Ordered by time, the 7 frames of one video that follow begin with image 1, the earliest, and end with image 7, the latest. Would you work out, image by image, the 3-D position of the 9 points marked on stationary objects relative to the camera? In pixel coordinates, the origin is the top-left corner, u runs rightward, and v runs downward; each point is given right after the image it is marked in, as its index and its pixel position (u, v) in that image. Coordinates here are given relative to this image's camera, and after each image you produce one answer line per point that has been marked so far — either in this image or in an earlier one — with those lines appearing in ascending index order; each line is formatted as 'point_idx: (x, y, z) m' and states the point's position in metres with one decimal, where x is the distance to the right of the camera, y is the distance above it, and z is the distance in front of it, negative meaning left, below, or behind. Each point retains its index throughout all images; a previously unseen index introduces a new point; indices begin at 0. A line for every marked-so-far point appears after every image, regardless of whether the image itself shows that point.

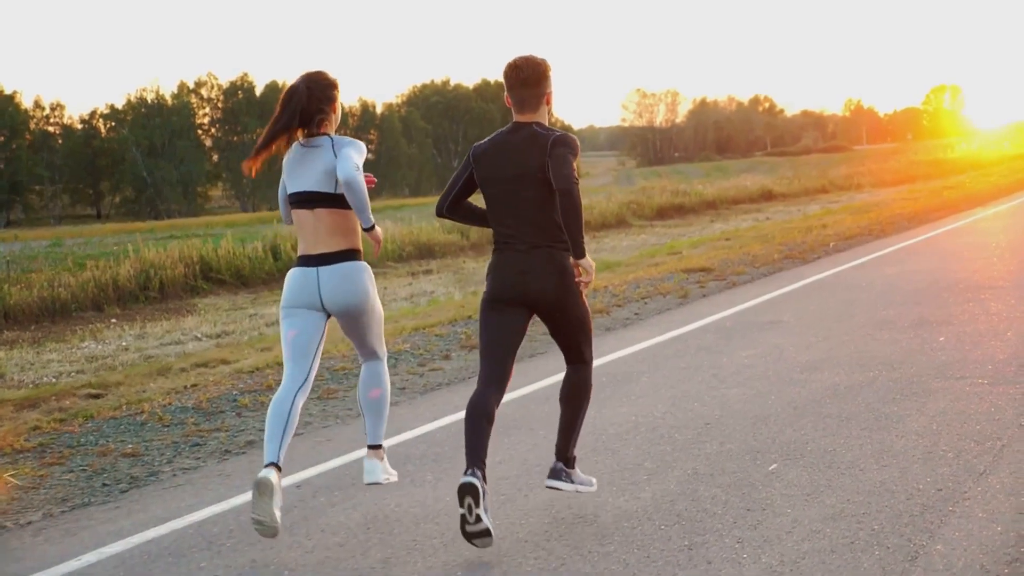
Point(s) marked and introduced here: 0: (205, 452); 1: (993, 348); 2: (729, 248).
0: (-2.0, -1.0, +6.5) m
1: (+4.0, -0.5, +8.4) m
2: (+4.0, +0.7, +18.7) m
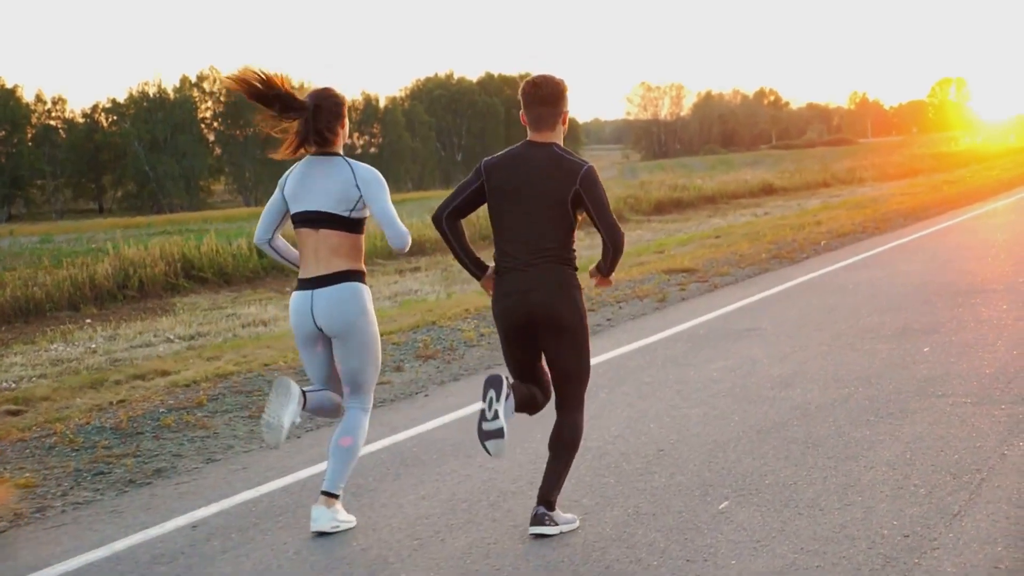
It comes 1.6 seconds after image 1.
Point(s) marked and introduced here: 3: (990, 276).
0: (-2.4, -1.1, +5.9) m
1: (+3.6, -0.6, +7.8) m
2: (+3.7, +0.7, +18.1) m
3: (+5.8, +0.1, +12.3) m
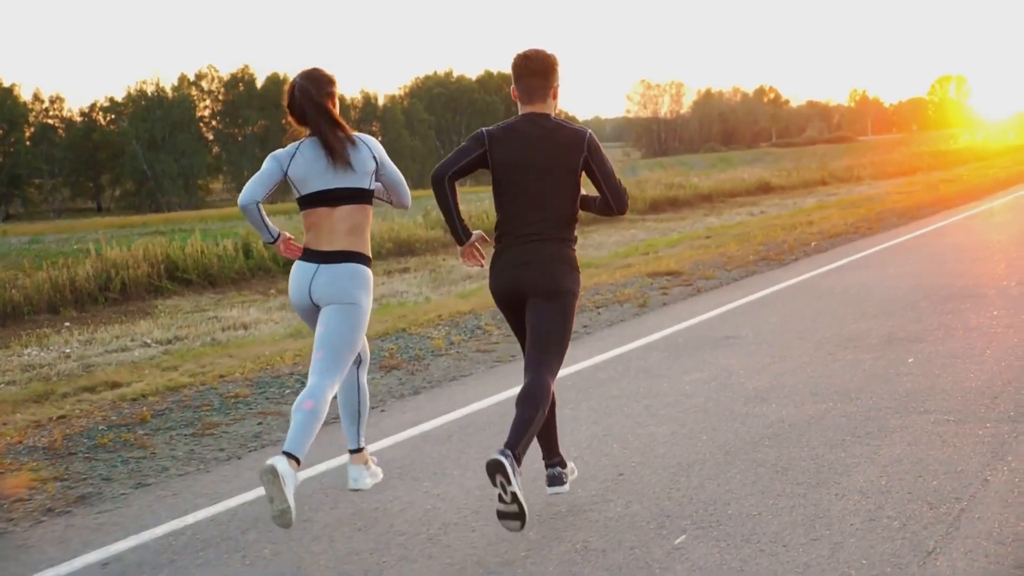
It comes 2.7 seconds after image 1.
0: (-2.6, -1.2, +5.5) m
1: (+3.3, -0.6, +7.3) m
2: (+3.4, +0.7, +17.7) m
3: (+5.5, +0.1, +11.9) m
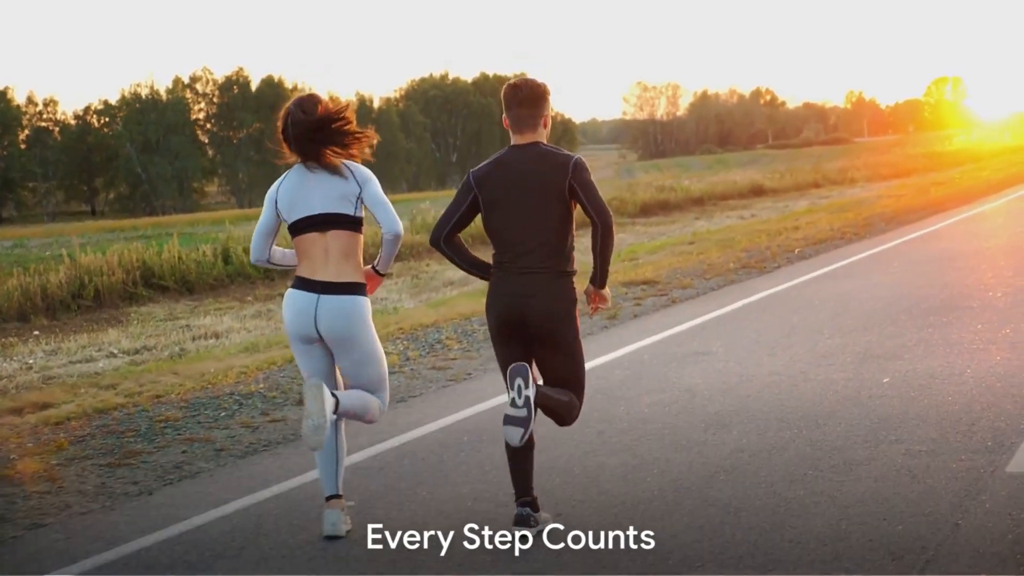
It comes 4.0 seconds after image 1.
0: (-3.0, -1.3, +5.0) m
1: (+2.9, -0.7, +6.9) m
2: (+3.0, +0.6, +17.2) m
3: (+5.1, 0.0, +11.4) m
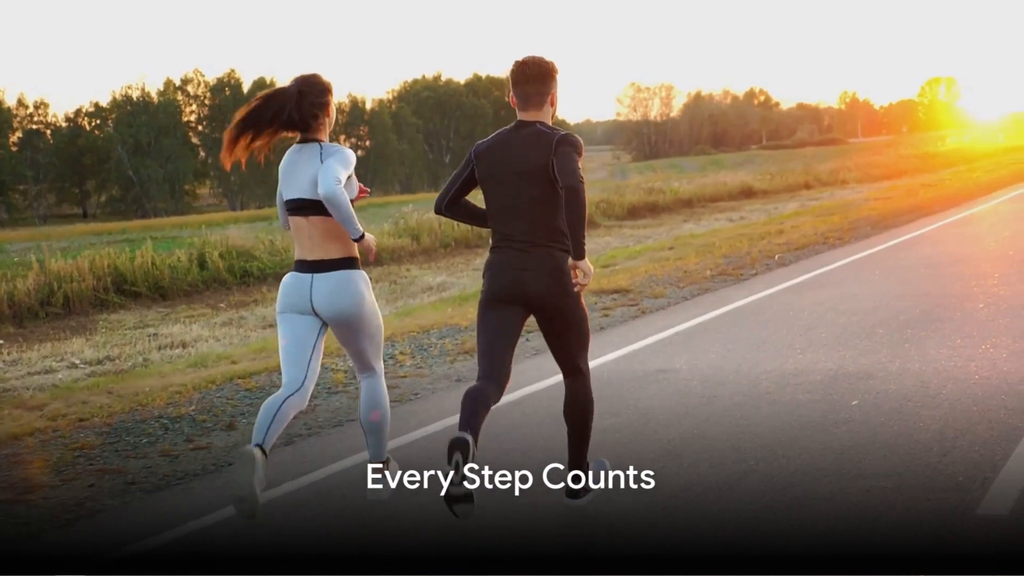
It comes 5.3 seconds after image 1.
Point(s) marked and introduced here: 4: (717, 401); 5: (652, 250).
0: (-3.4, -1.4, +4.4) m
1: (+2.5, -0.8, +6.4) m
2: (+2.5, +0.5, +16.7) m
3: (+4.7, -0.1, +10.9) m
4: (+1.5, -0.8, +7.3) m
5: (+2.7, +0.7, +19.7) m
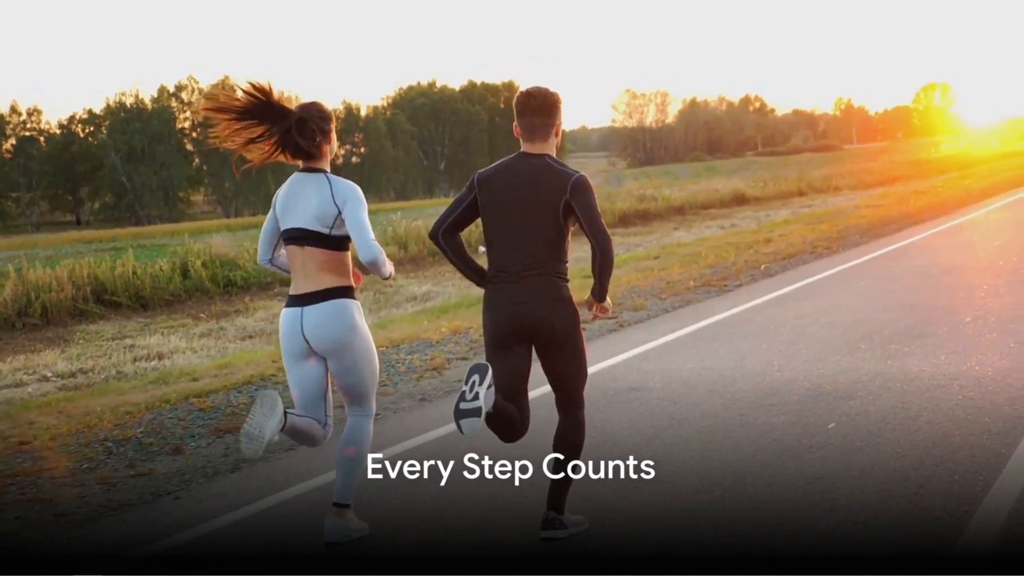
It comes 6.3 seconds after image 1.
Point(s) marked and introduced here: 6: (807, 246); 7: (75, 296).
0: (-3.6, -1.5, +4.1) m
1: (+2.3, -0.9, +6.0) m
2: (+2.2, +0.3, +16.3) m
3: (+4.4, -0.2, +10.6) m
4: (+1.2, -0.9, +6.9) m
5: (+2.4, +0.5, +19.4) m
6: (+5.3, +0.8, +18.2) m
7: (-9.2, -0.2, +20.9) m
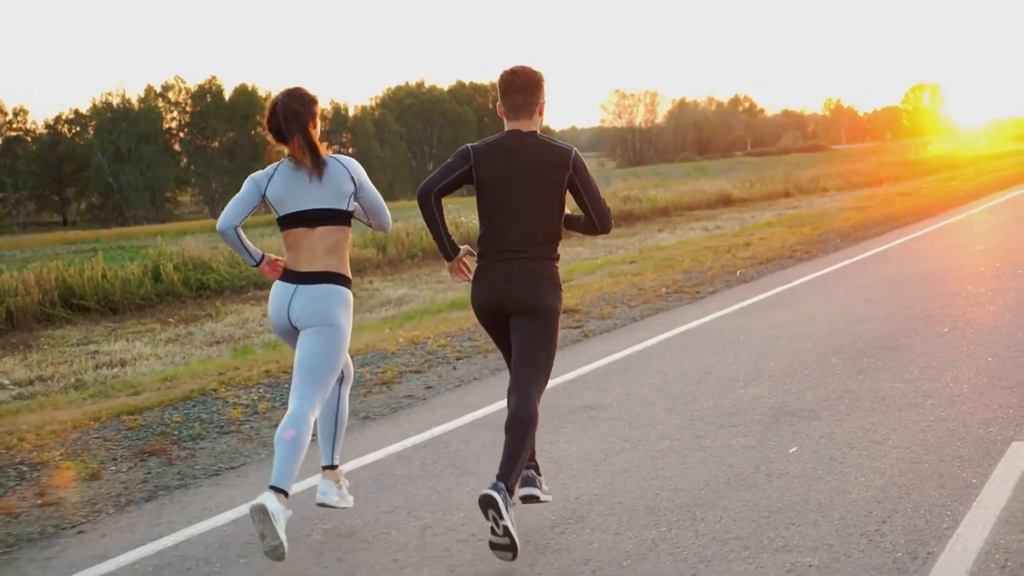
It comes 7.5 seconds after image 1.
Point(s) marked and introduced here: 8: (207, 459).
0: (-4.0, -1.6, +3.6) m
1: (+1.9, -1.0, +5.6) m
2: (+1.8, +0.2, +15.9) m
3: (+4.0, -0.3, +10.1) m
4: (+0.8, -1.0, +6.5) m
5: (+1.9, +0.5, +18.9) m
6: (+4.8, +0.7, +17.8) m
7: (-9.7, -0.3, +20.4) m
8: (-2.1, -1.2, +6.9) m
